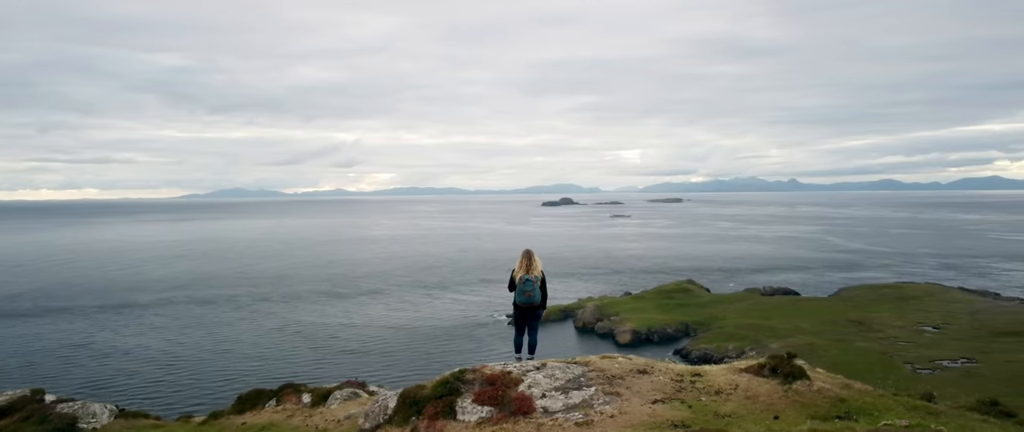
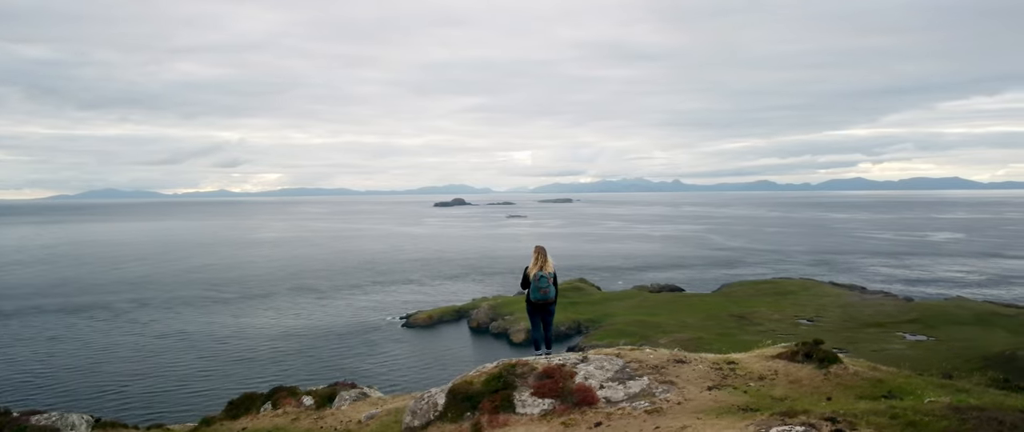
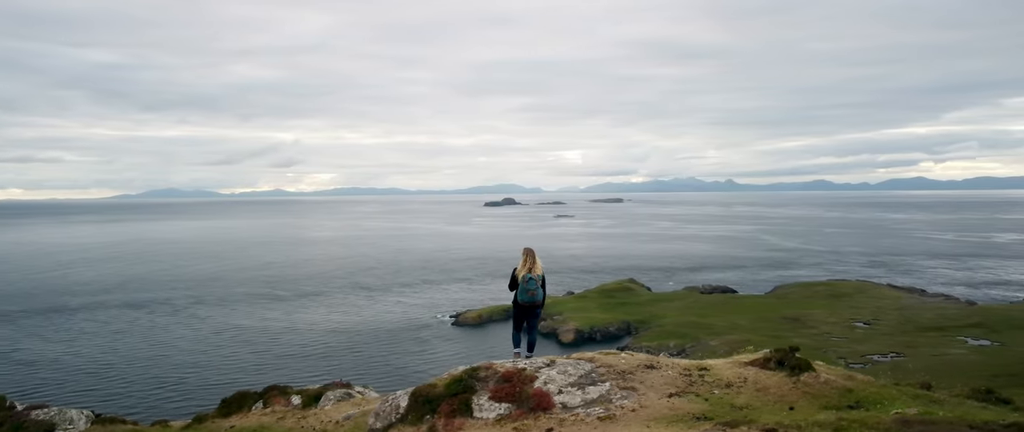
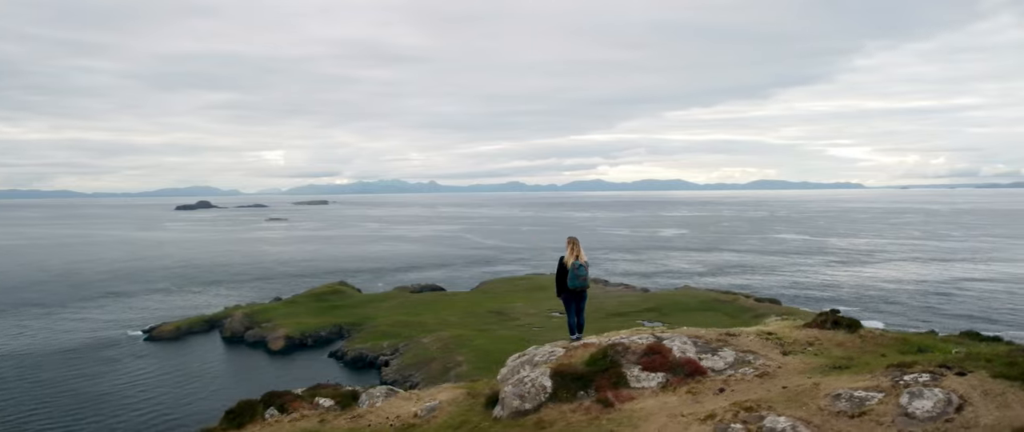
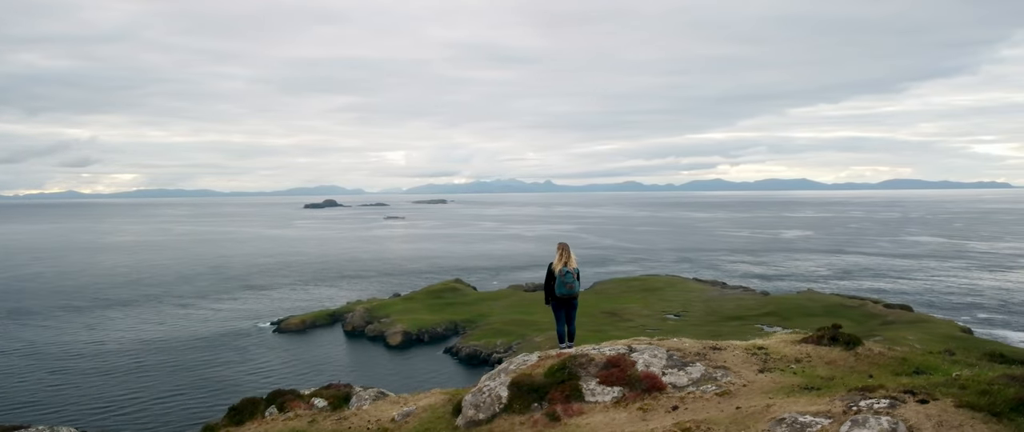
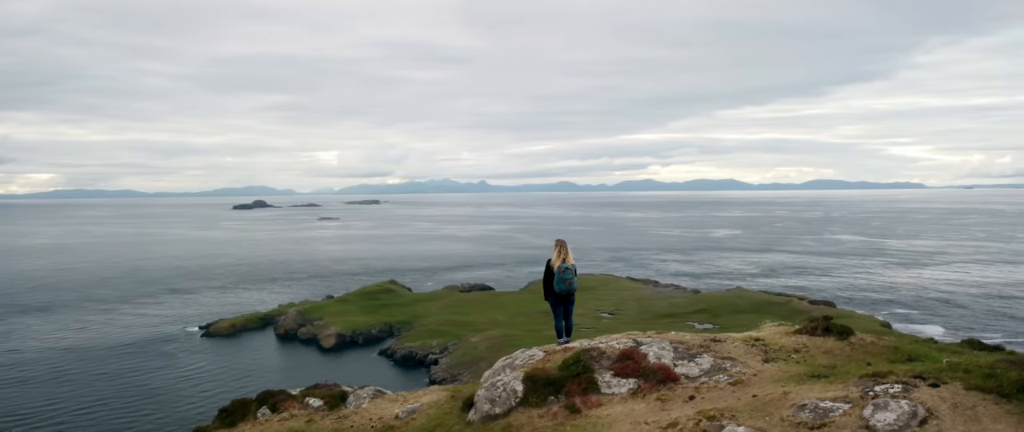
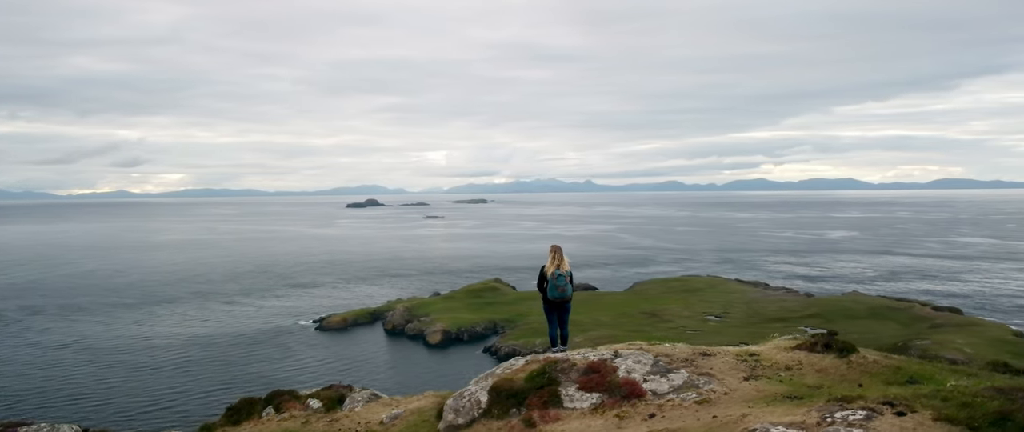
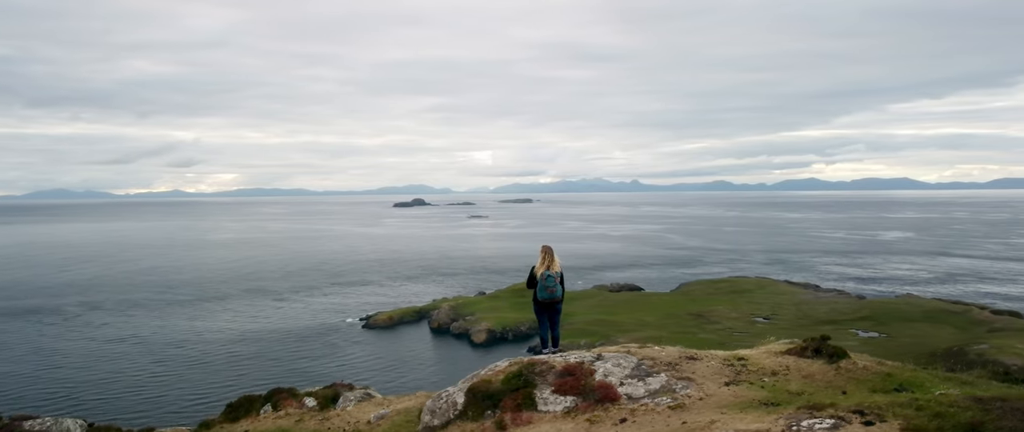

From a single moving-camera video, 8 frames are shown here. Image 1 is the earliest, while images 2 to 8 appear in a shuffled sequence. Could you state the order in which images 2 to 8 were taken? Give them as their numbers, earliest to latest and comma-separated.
3, 2, 8, 7, 5, 6, 4
